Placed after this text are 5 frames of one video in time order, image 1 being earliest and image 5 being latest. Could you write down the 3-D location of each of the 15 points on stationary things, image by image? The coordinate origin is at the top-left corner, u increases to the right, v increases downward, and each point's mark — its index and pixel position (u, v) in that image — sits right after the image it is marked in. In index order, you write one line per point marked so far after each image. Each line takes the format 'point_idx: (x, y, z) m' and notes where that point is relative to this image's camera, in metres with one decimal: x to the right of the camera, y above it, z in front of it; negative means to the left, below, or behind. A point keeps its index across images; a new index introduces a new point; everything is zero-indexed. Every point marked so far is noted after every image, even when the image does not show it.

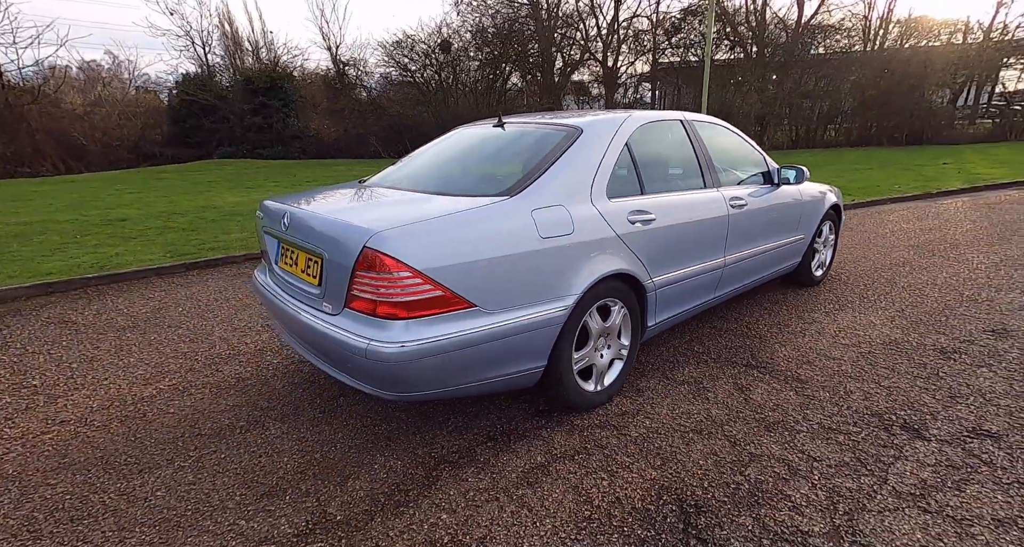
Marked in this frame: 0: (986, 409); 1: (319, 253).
0: (+2.5, -0.7, +2.5) m
1: (-0.8, +0.1, +1.8) m
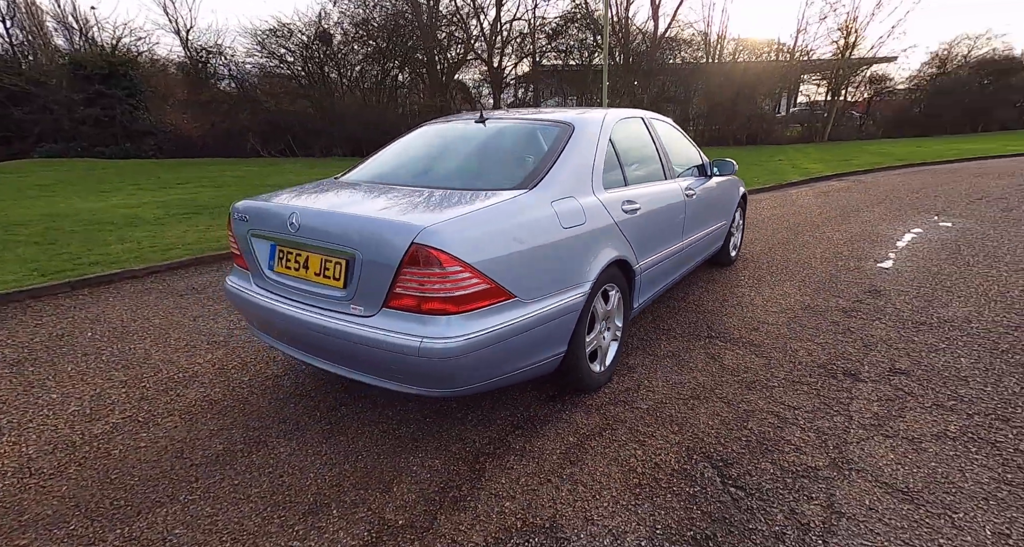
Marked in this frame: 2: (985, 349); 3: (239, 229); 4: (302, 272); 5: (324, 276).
0: (+2.5, -0.5, +3.1) m
1: (-0.6, +0.1, +1.7) m
2: (+3.3, -0.5, +3.2) m
3: (-1.3, +0.2, +2.2) m
4: (-0.9, 0.0, +1.9) m
5: (-0.7, 0.0, +1.8) m
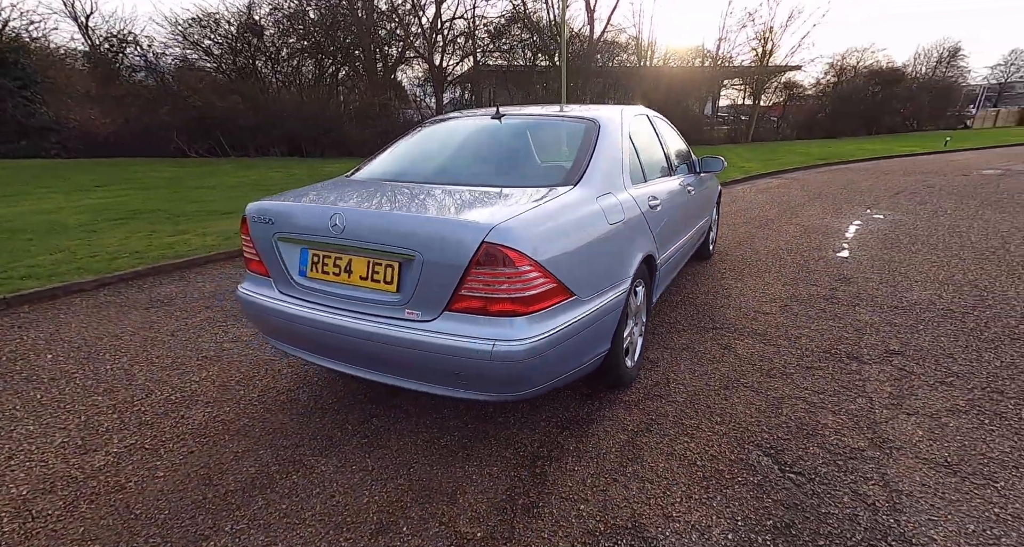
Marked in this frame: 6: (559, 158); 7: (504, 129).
0: (+2.6, -0.4, +3.3) m
1: (-0.4, +0.1, +1.6) m
2: (+3.4, -0.4, +3.5) m
3: (-1.1, +0.2, +2.0) m
4: (-0.6, 0.0, +1.8) m
5: (-0.5, 0.0, +1.7) m
6: (+0.3, +0.6, +2.3) m
7: (0.0, +0.8, +2.6) m
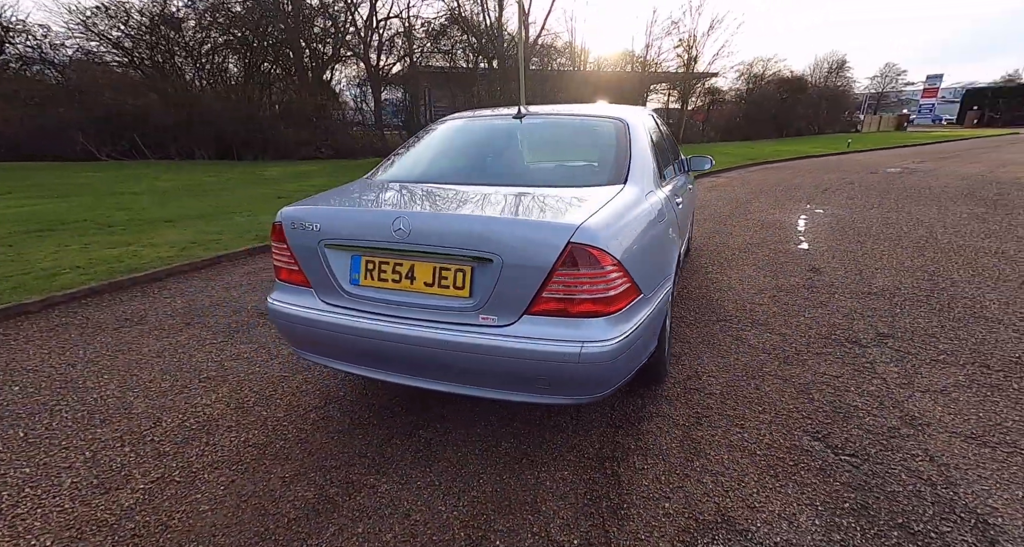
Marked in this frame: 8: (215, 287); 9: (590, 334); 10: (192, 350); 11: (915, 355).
0: (+2.7, -0.4, +3.5) m
1: (-0.1, 0.0, +1.6) m
2: (+3.5, -0.3, +3.9) m
3: (-0.9, +0.1, +1.8) m
4: (-0.4, 0.0, +1.7) m
5: (-0.3, 0.0, +1.6) m
6: (+0.4, +0.6, +2.3) m
7: (+0.1, +0.8, +2.6) m
8: (-2.9, -0.1, +4.4) m
9: (+0.3, -0.2, +1.6) m
10: (-2.1, -0.5, +2.9) m
11: (+2.5, -0.5, +2.9) m
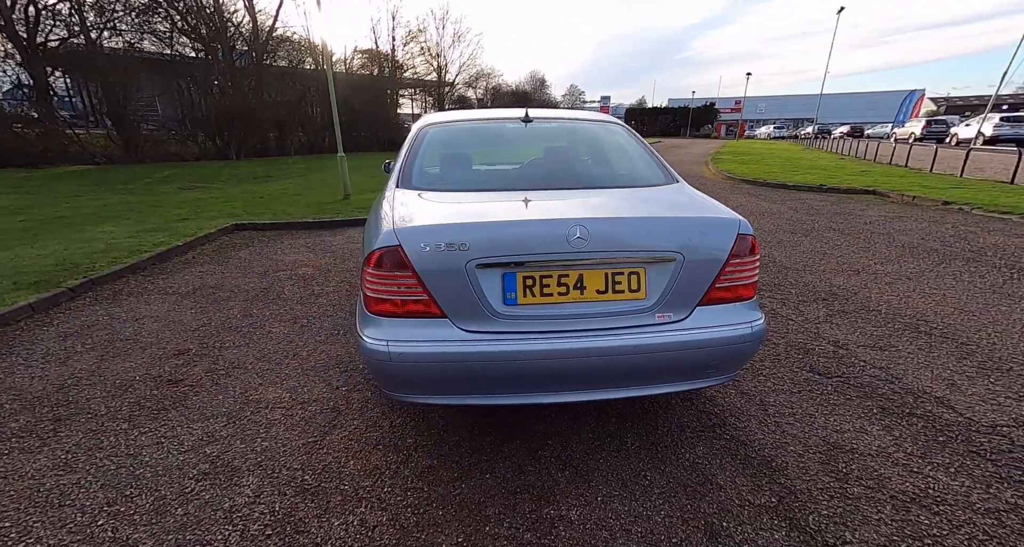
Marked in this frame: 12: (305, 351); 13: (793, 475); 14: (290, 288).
0: (+2.2, -0.1, +4.6) m
1: (+0.5, 0.0, +1.6) m
2: (+2.8, +0.1, +5.2) m
3: (-0.3, 0.0, +1.5) m
4: (+0.2, -0.1, +1.6) m
5: (+0.4, -0.1, +1.6) m
6: (+0.6, +0.6, +2.5) m
7: (+0.2, +0.8, +2.6) m
8: (-3.2, -0.6, +3.0) m
9: (+0.9, -0.2, +1.8) m
10: (-1.8, -0.8, +2.0) m
11: (+2.4, -0.2, +3.9) m
12: (-1.3, -0.5, +3.0) m
13: (+1.1, -0.8, +1.8) m
14: (-2.2, -0.1, +4.6) m
